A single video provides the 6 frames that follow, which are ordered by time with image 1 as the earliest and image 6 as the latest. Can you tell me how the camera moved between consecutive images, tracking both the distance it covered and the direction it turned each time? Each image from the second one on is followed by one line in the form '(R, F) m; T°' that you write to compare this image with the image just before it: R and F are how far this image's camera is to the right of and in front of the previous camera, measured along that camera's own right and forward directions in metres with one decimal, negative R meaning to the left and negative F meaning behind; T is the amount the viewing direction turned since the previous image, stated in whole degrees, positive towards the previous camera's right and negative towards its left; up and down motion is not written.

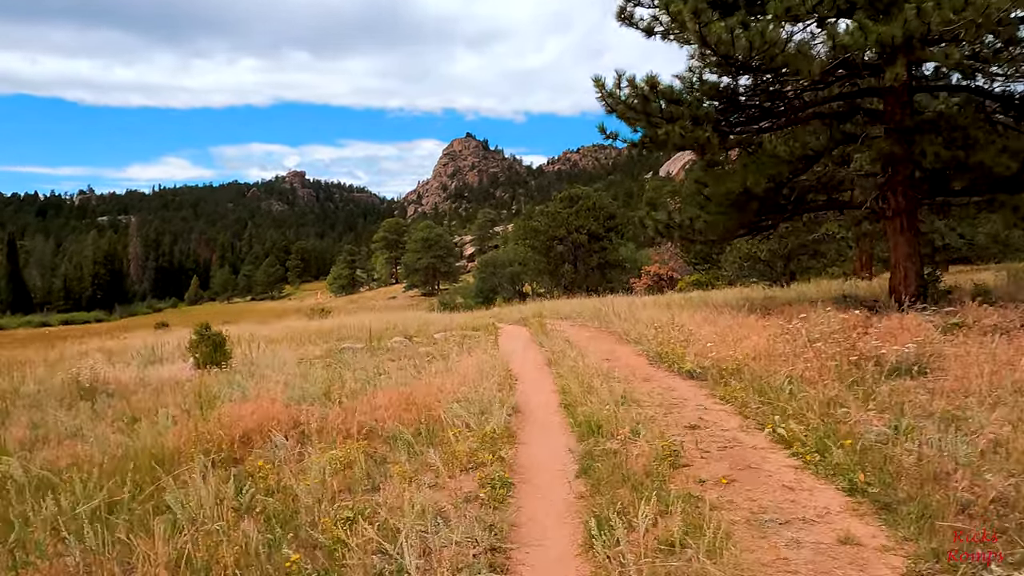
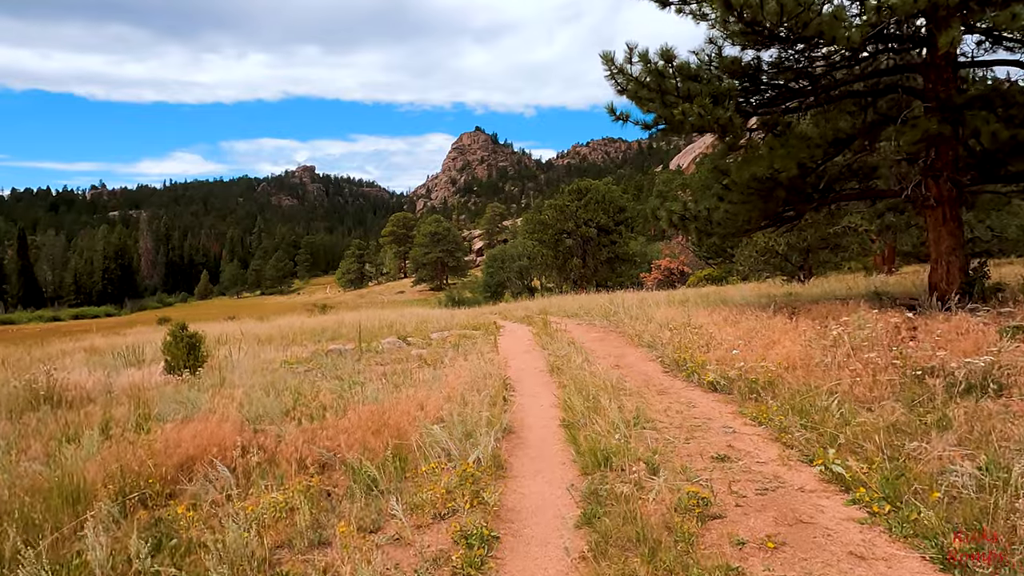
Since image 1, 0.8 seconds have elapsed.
(+0.1, +1.0) m; -1°
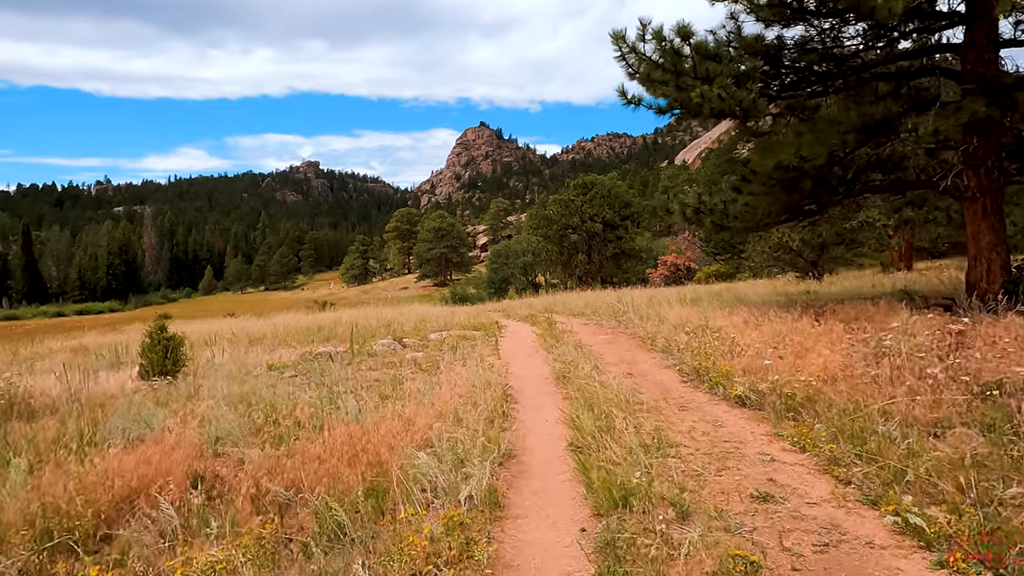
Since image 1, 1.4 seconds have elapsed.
(0.0, +0.8) m; 0°
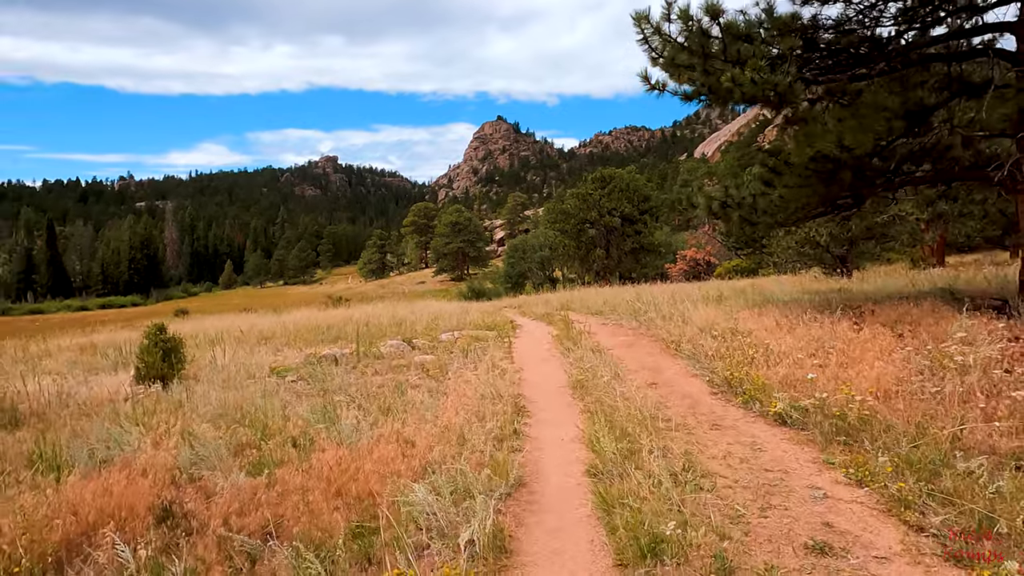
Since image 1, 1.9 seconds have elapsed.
(0.0, +0.6) m; -2°
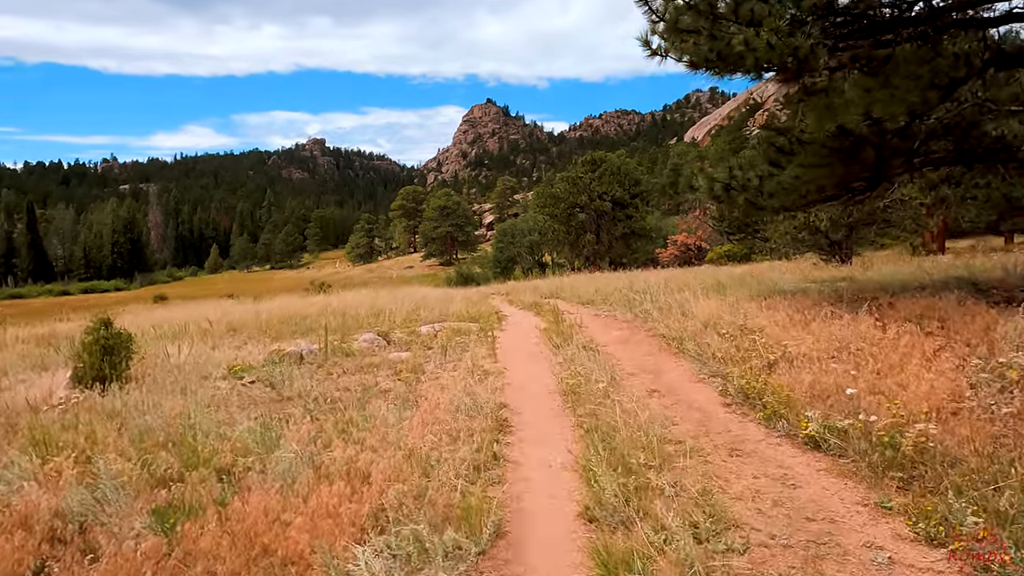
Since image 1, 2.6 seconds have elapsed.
(+0.1, +0.9) m; +1°
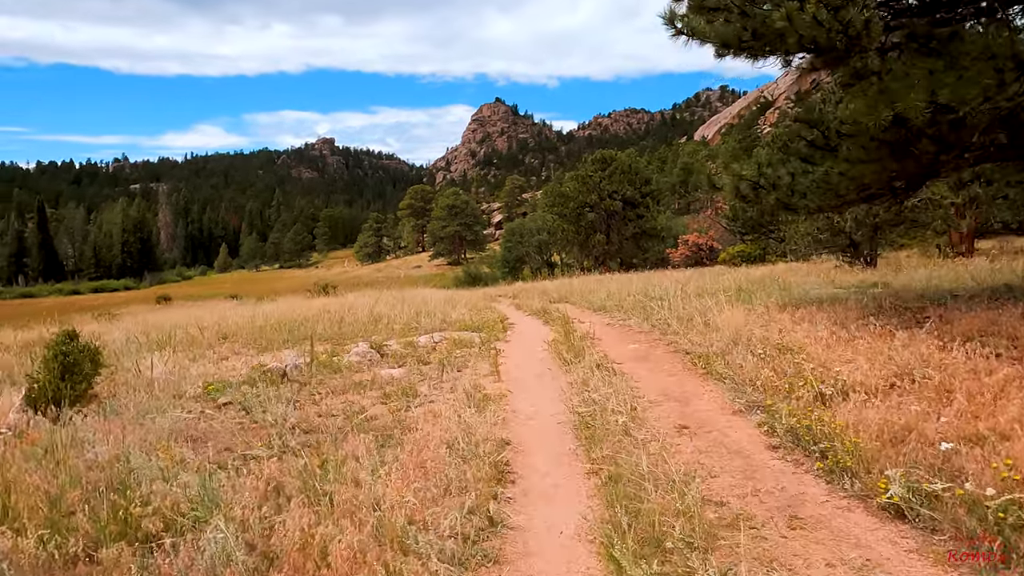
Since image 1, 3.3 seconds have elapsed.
(0.0, +0.9) m; -1°
